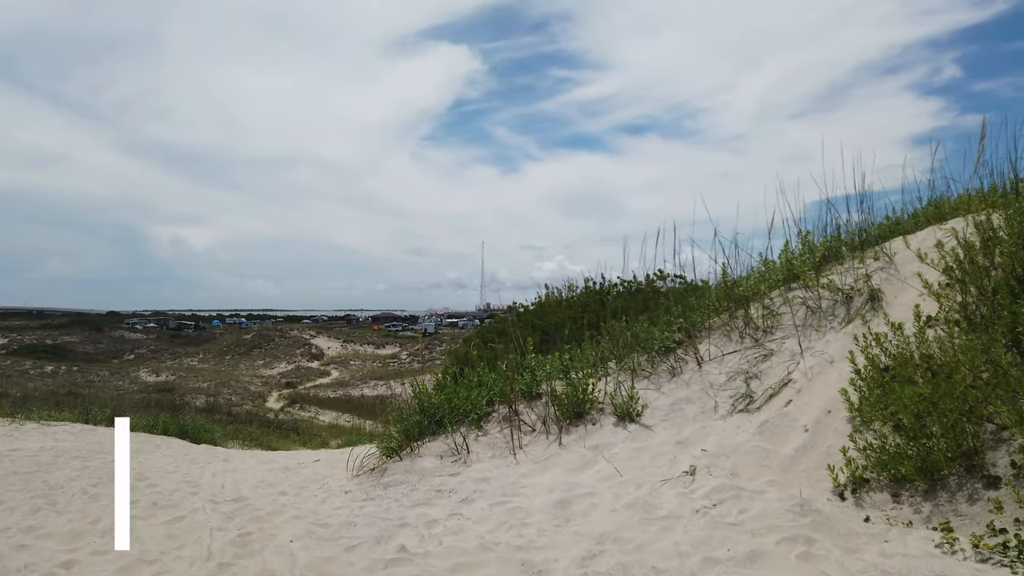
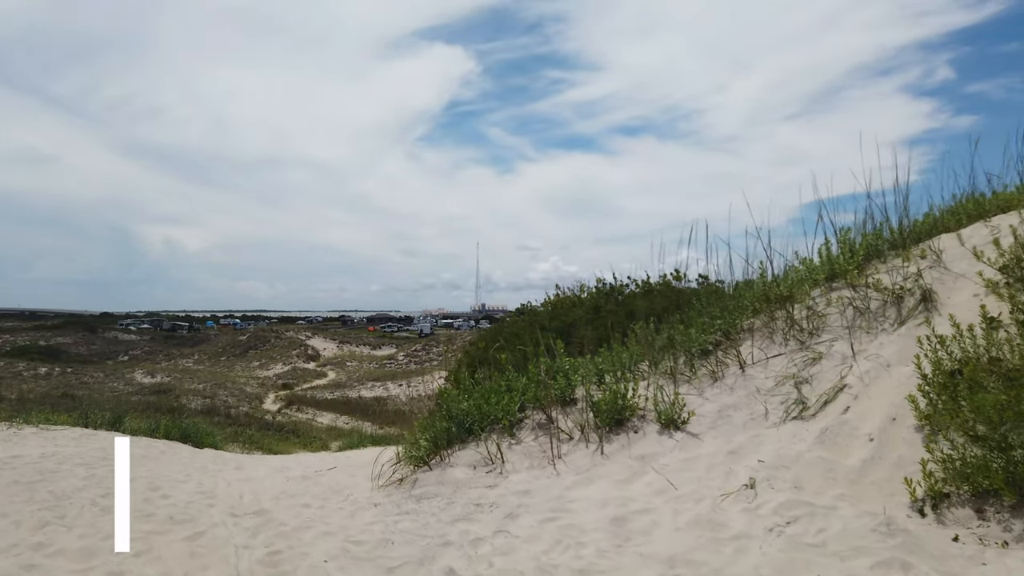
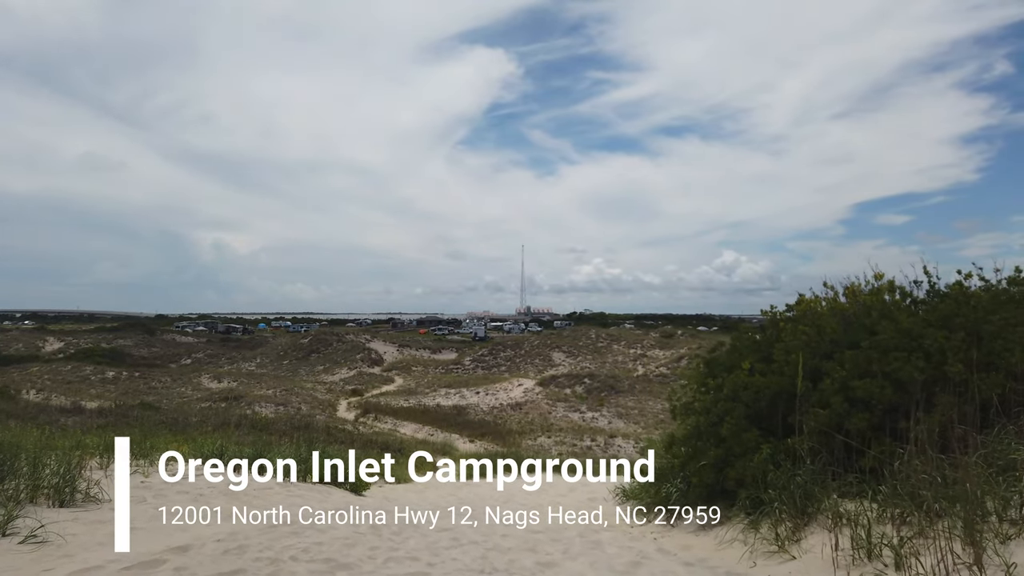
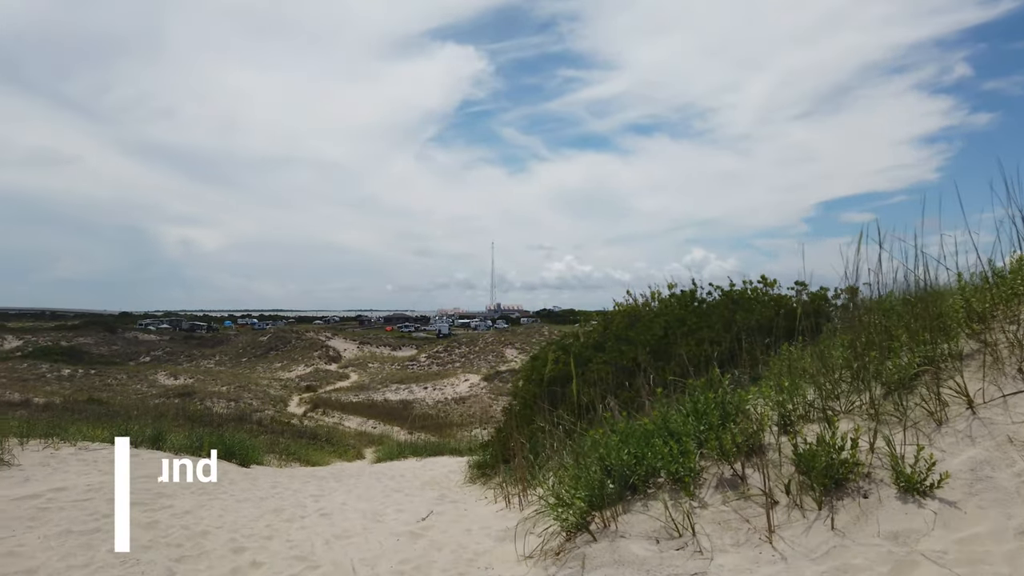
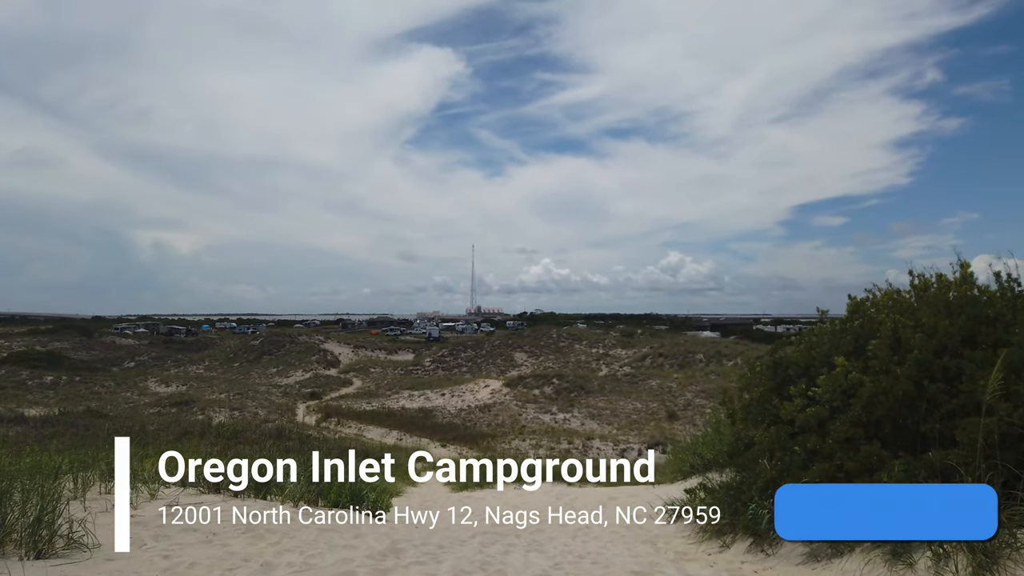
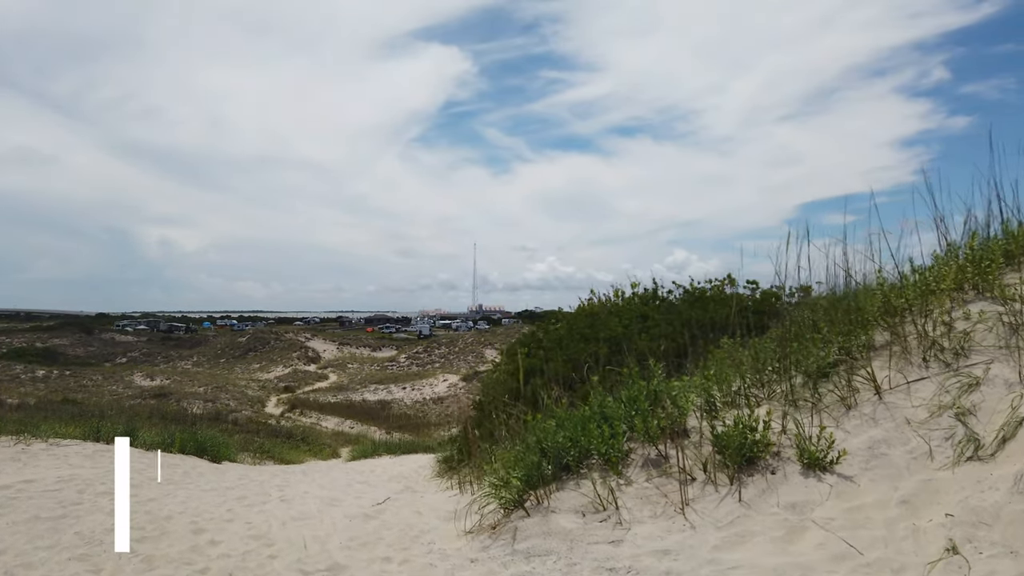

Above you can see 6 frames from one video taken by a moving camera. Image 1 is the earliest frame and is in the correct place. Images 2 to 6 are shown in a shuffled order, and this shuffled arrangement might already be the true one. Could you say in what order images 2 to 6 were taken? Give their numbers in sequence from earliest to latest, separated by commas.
2, 6, 4, 3, 5
